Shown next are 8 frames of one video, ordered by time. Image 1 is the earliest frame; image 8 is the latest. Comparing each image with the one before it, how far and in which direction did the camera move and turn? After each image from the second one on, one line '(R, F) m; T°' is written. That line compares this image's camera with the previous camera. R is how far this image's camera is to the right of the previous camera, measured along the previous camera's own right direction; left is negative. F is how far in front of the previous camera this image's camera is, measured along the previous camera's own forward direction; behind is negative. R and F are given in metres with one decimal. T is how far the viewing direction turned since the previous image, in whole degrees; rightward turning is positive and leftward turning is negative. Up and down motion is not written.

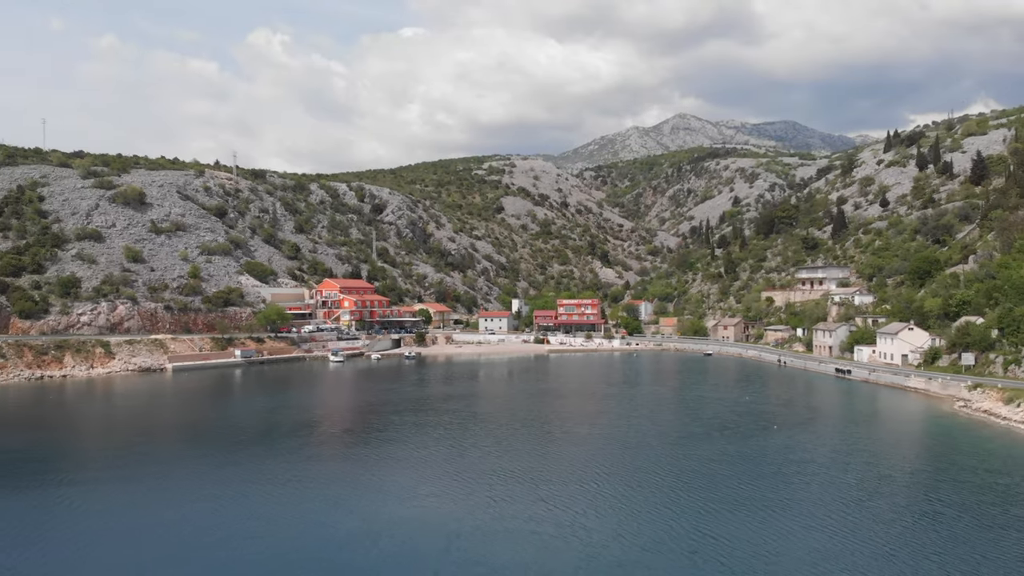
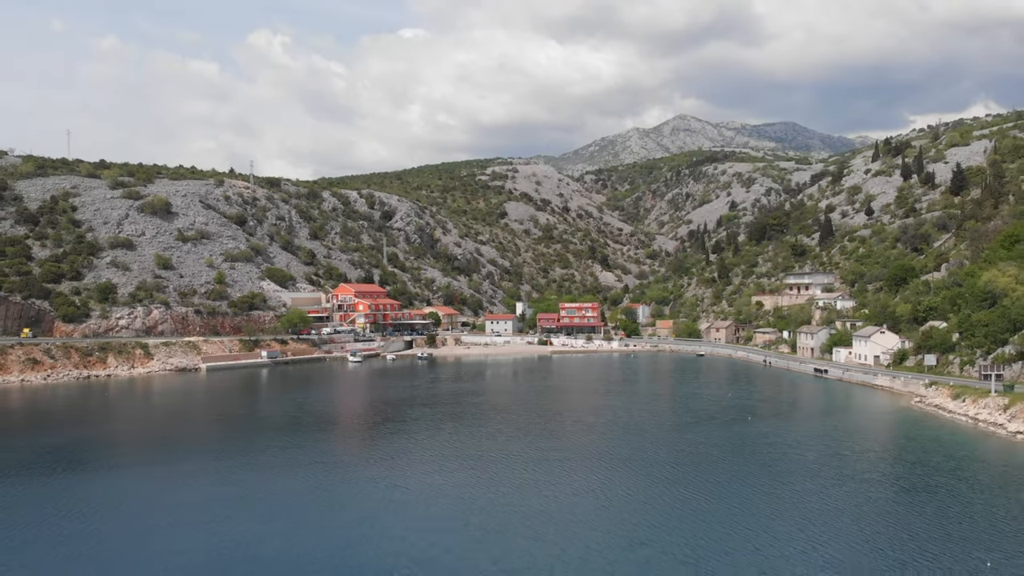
(-0.5, -4.4) m; 0°
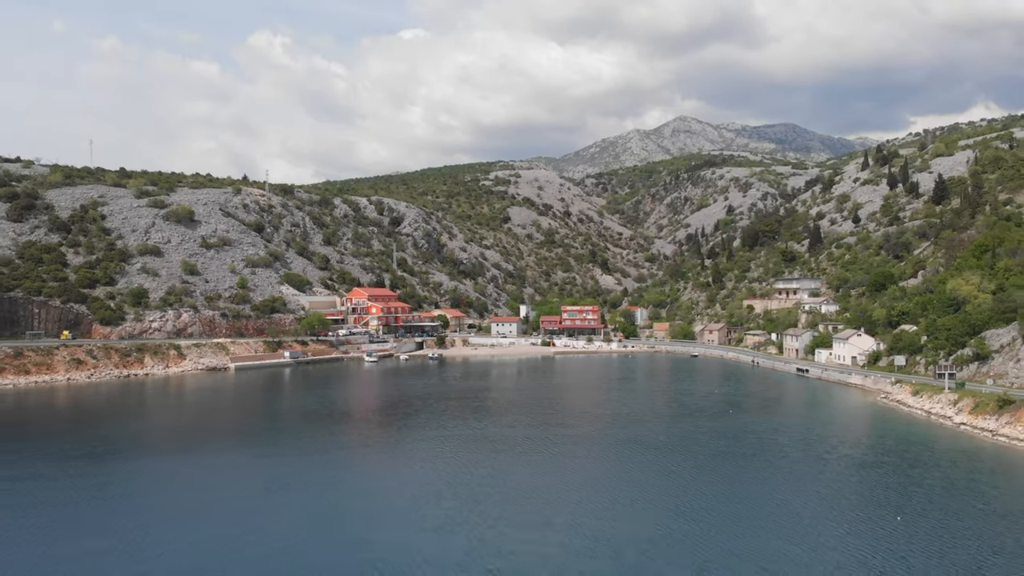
(-0.5, -4.4) m; 0°
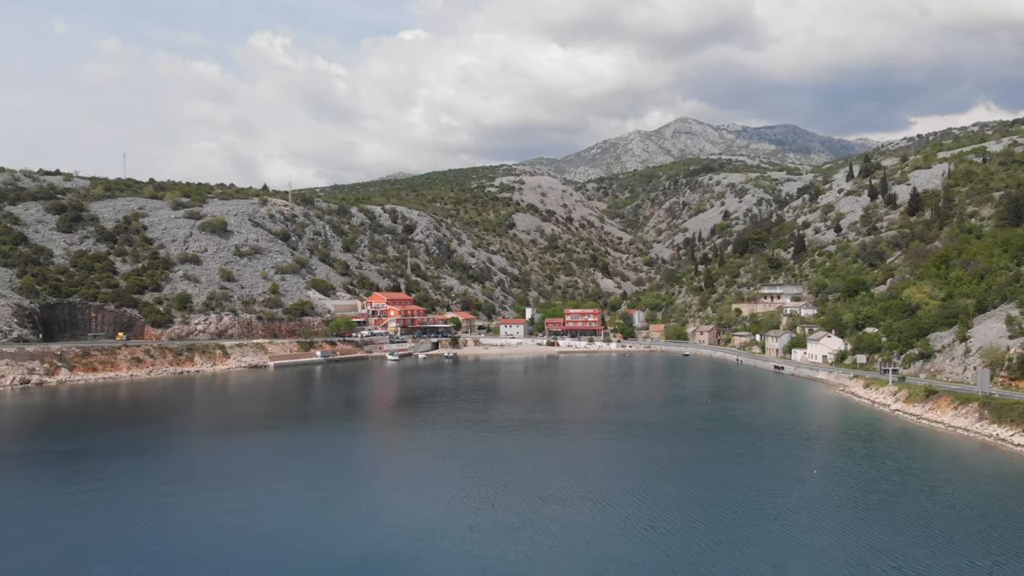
(-0.9, -7.1) m; 0°
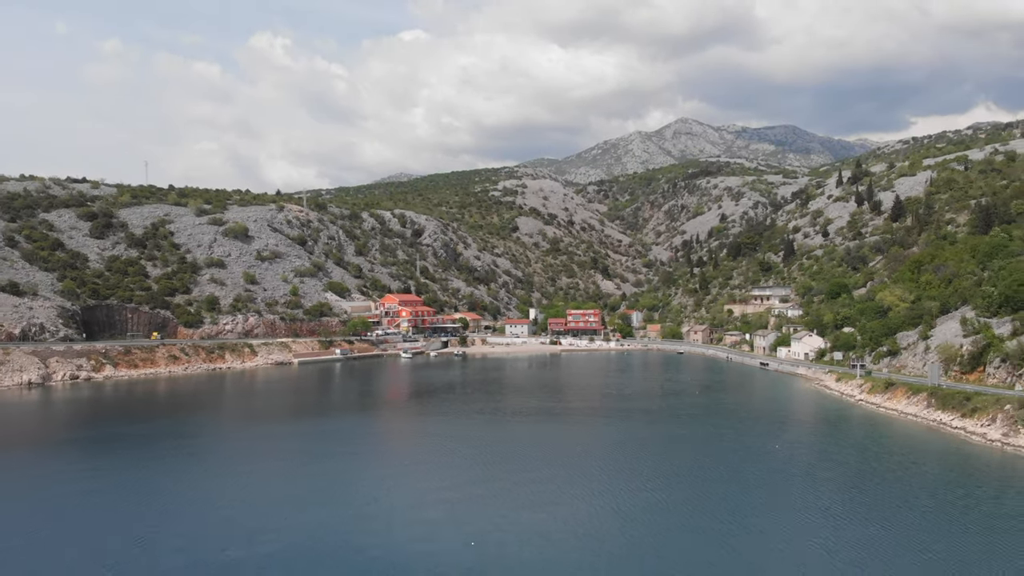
(-0.6, -5.4) m; 0°
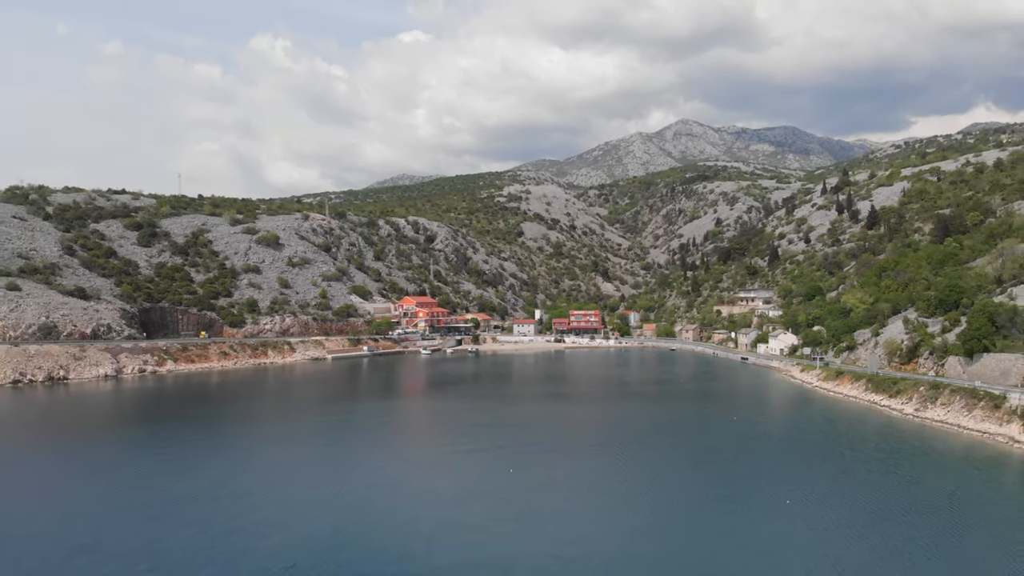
(-1.1, -9.0) m; 0°
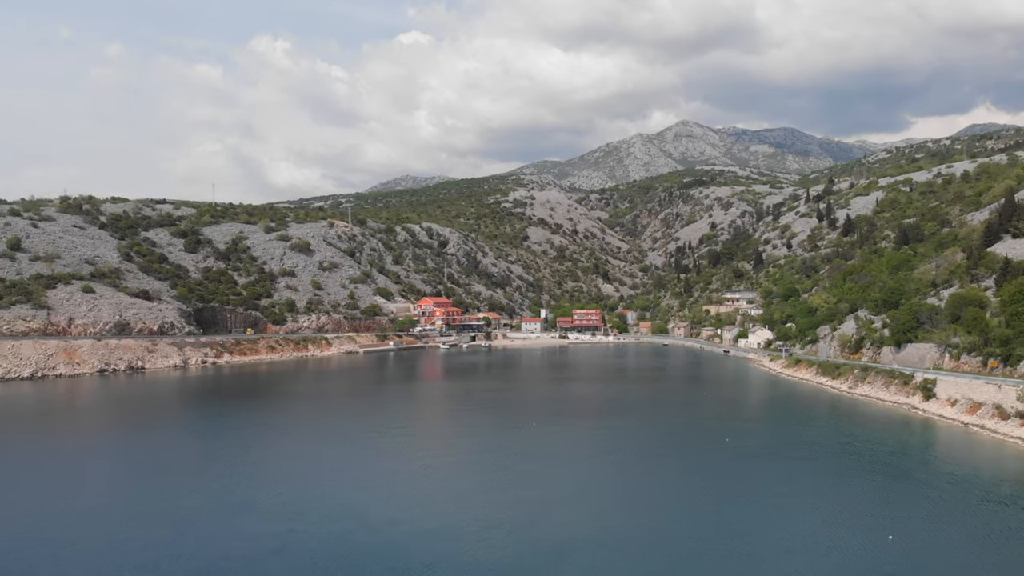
(-1.3, -10.9) m; 0°
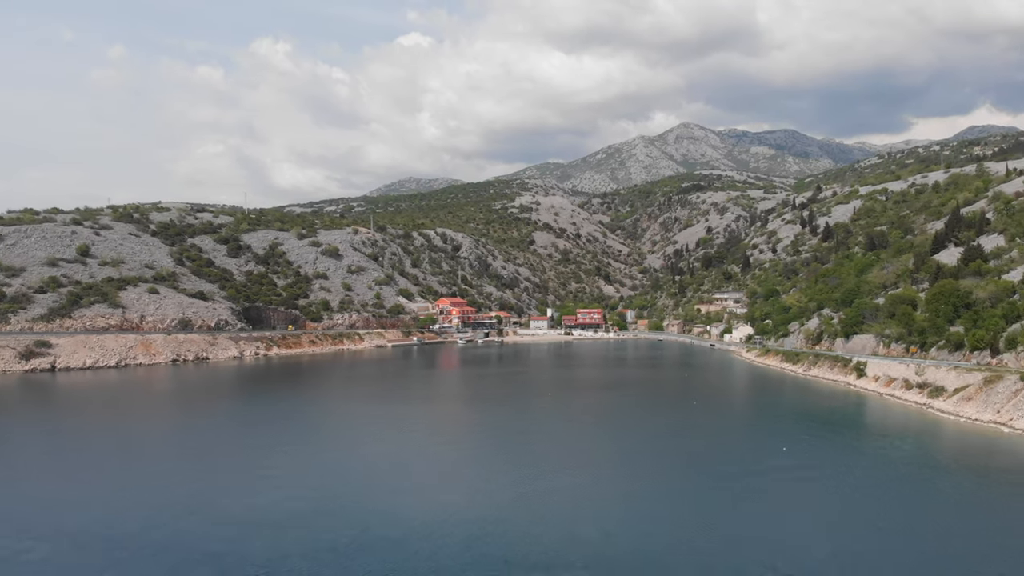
(-1.5, -12.1) m; 0°
